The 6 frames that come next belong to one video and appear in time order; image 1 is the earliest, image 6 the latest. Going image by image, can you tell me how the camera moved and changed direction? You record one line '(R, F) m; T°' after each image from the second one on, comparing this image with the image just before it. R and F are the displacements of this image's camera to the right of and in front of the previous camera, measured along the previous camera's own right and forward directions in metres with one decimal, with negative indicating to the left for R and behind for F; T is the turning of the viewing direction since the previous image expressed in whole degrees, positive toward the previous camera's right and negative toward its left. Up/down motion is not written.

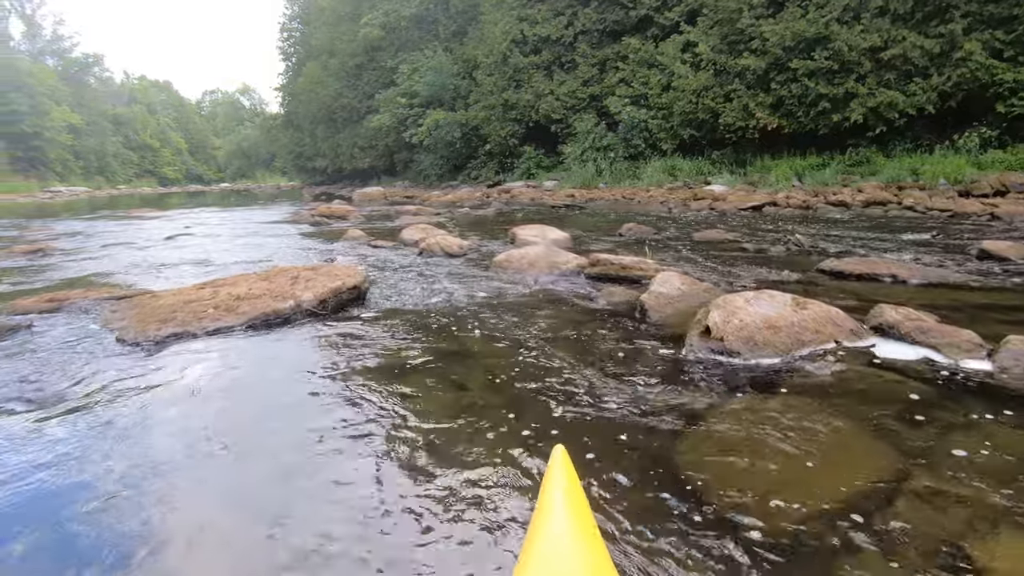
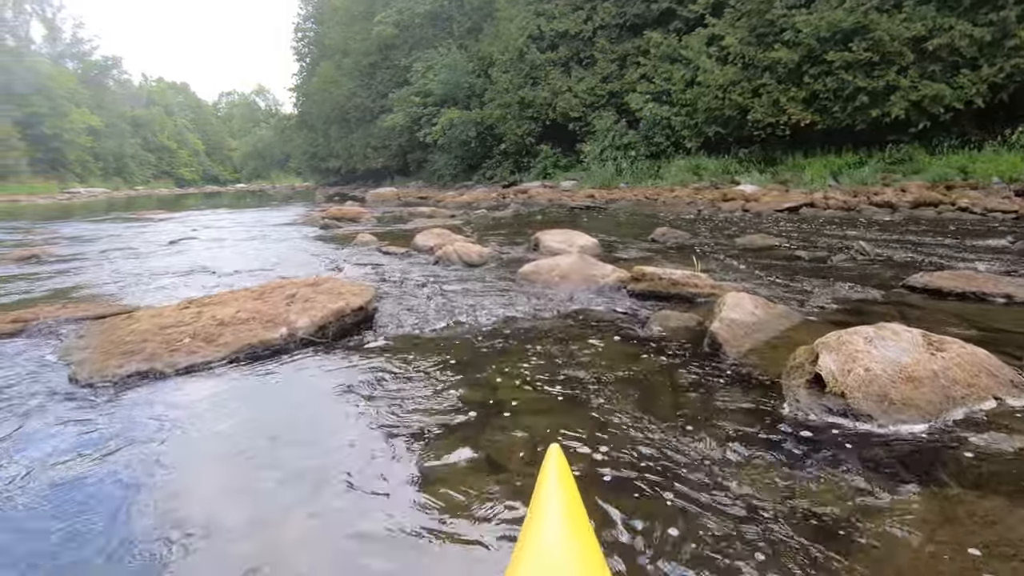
(-0.2, +0.8) m; -1°
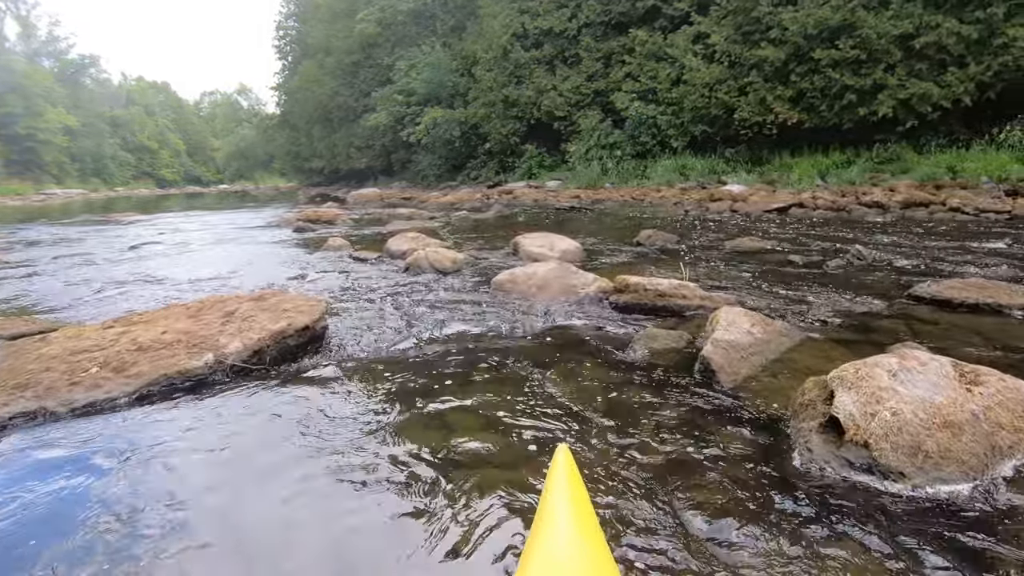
(+0.1, +0.5) m; +1°
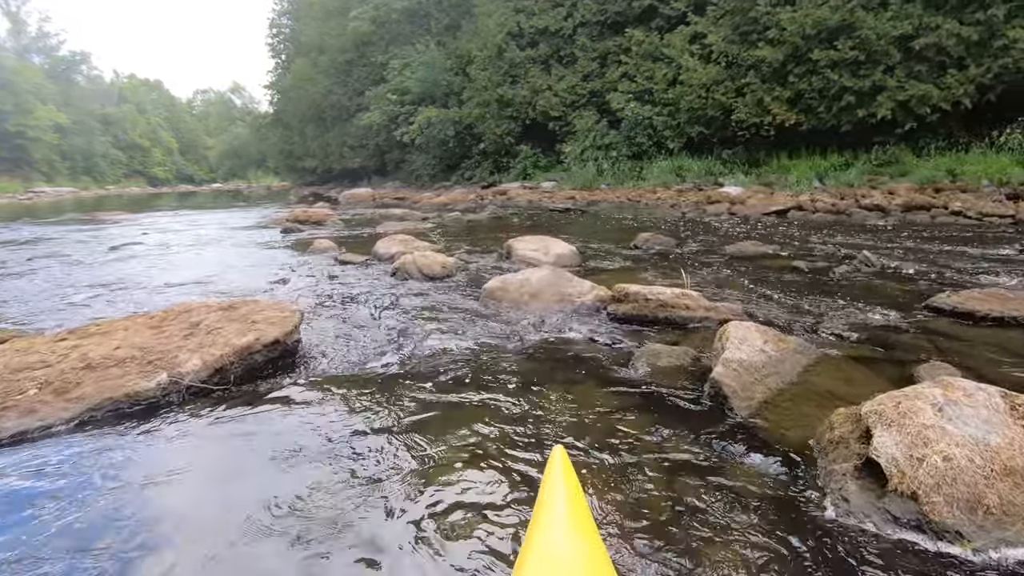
(0.0, +0.3) m; +1°
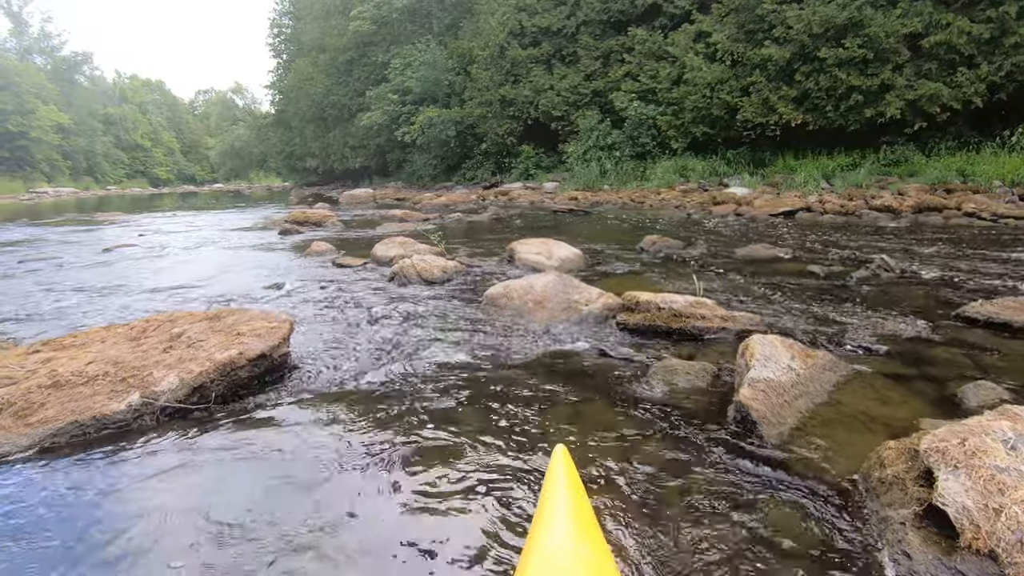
(0.0, +0.2) m; 0°
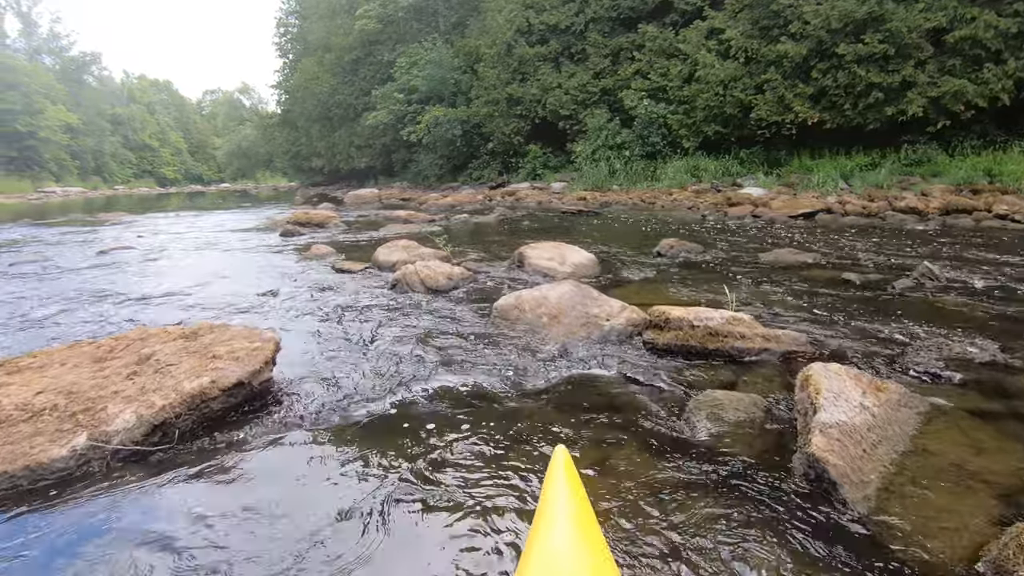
(0.0, +0.4) m; -1°
